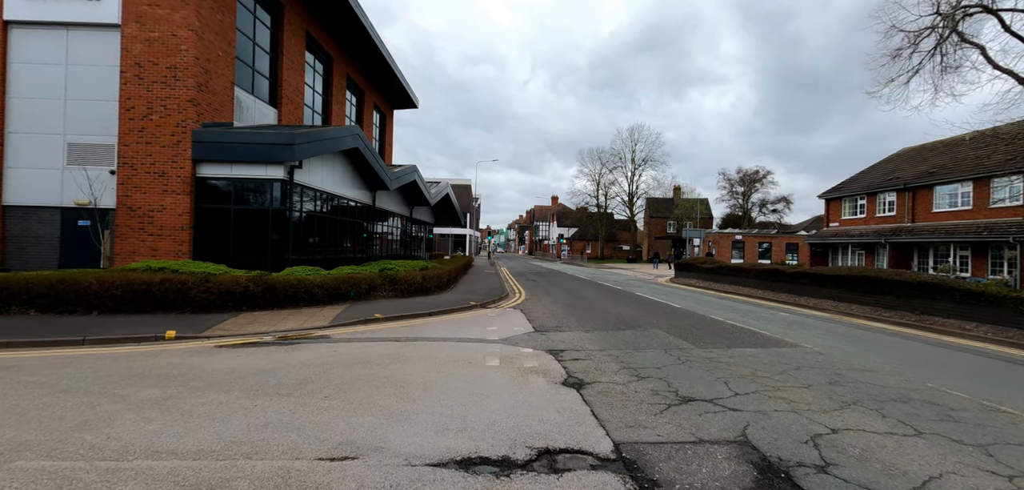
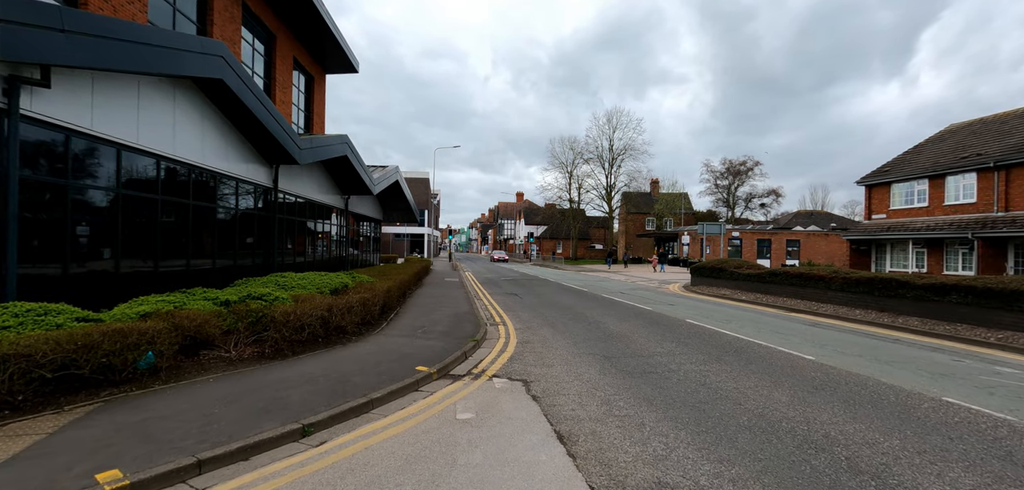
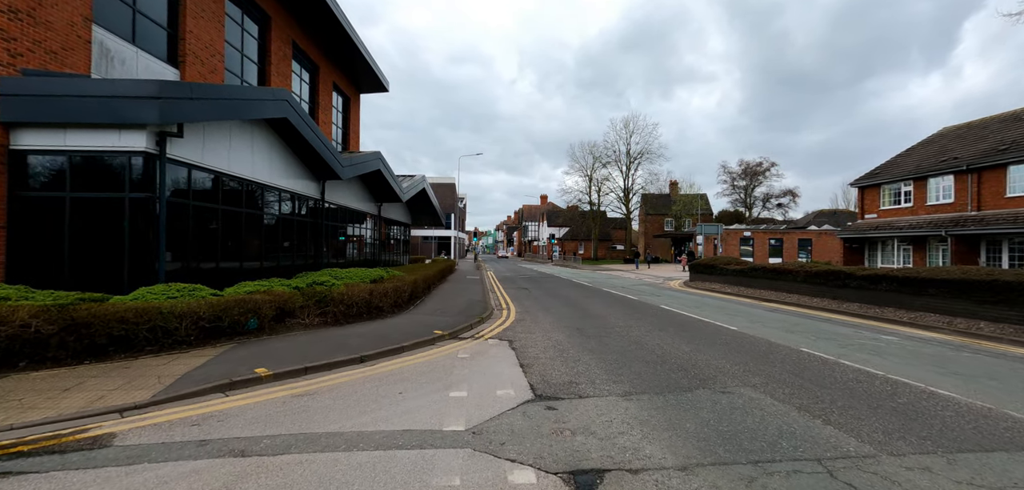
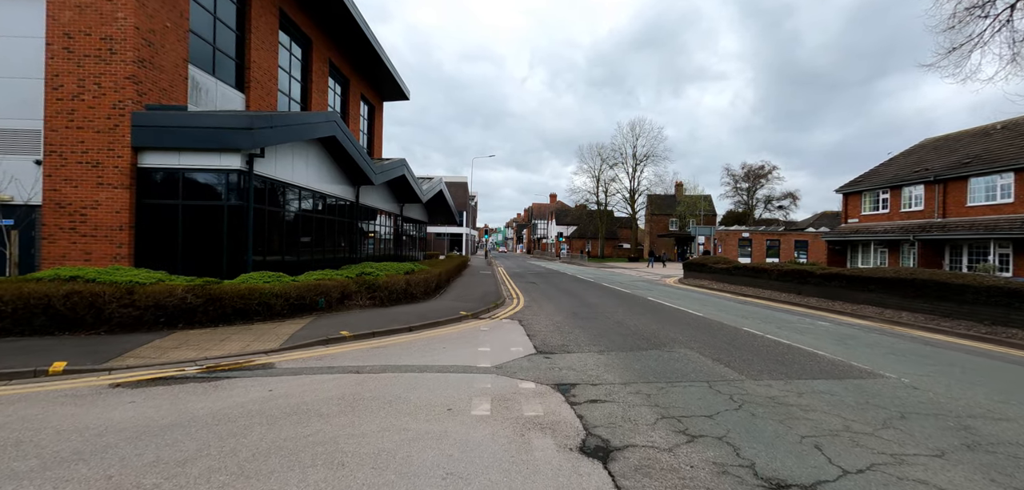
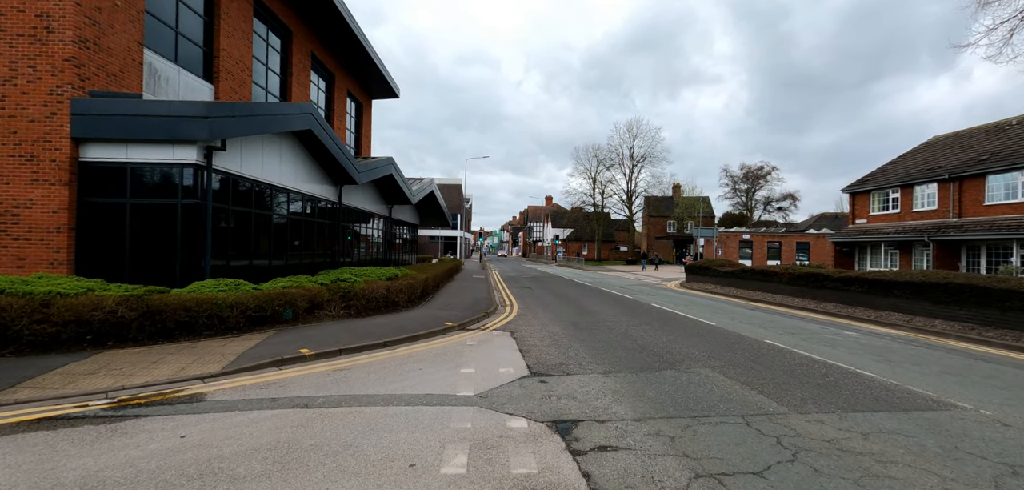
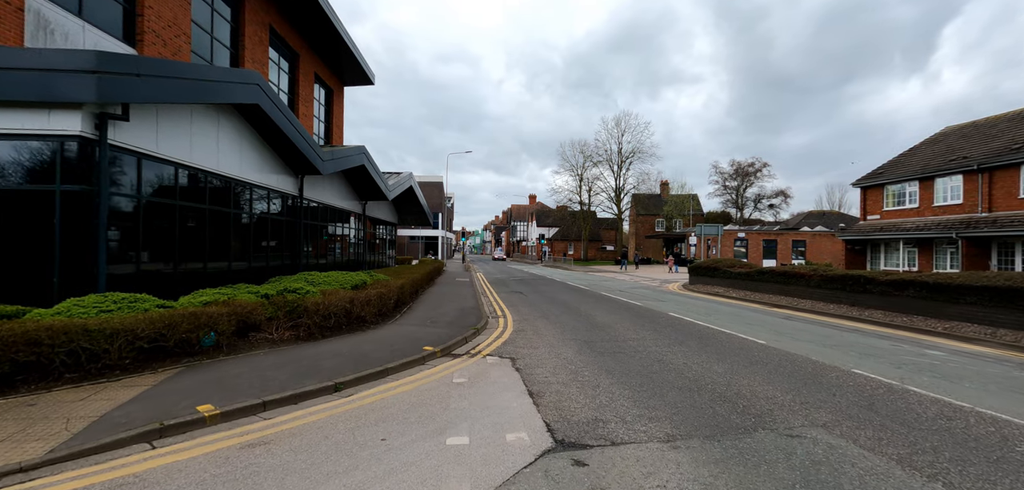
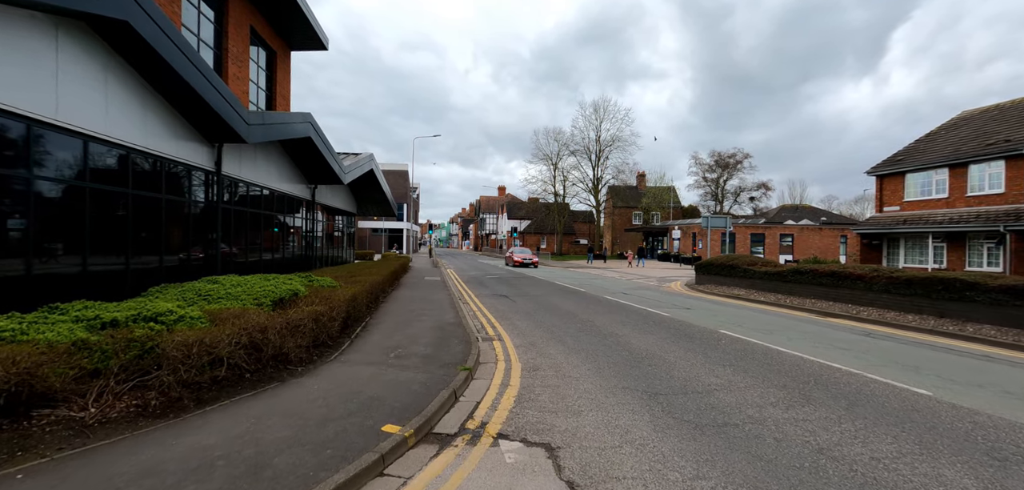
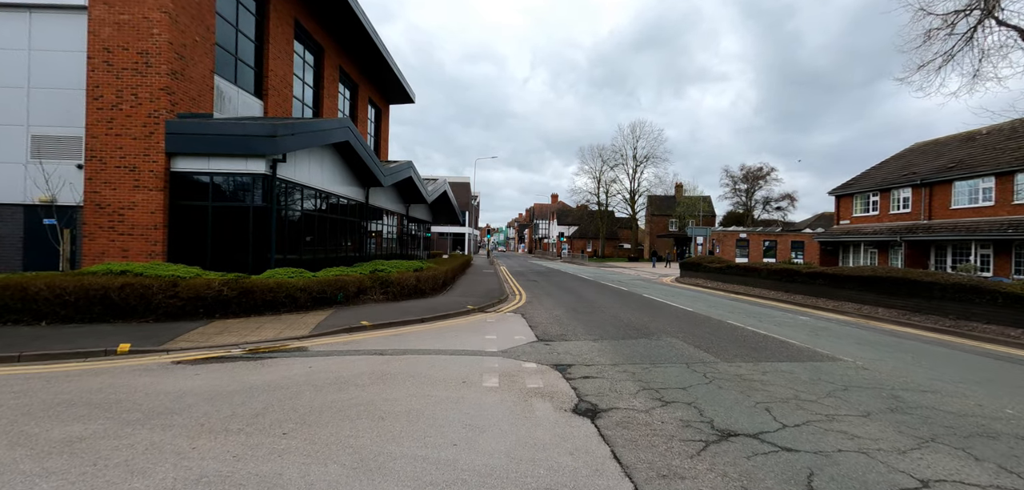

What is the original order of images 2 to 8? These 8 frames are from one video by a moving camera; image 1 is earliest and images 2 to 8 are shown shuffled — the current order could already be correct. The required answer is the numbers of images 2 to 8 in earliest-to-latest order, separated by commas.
8, 4, 5, 3, 6, 2, 7
